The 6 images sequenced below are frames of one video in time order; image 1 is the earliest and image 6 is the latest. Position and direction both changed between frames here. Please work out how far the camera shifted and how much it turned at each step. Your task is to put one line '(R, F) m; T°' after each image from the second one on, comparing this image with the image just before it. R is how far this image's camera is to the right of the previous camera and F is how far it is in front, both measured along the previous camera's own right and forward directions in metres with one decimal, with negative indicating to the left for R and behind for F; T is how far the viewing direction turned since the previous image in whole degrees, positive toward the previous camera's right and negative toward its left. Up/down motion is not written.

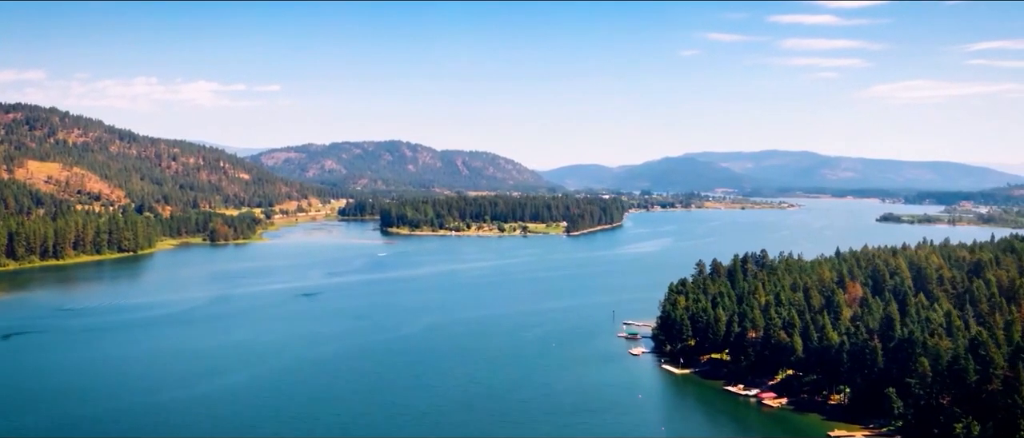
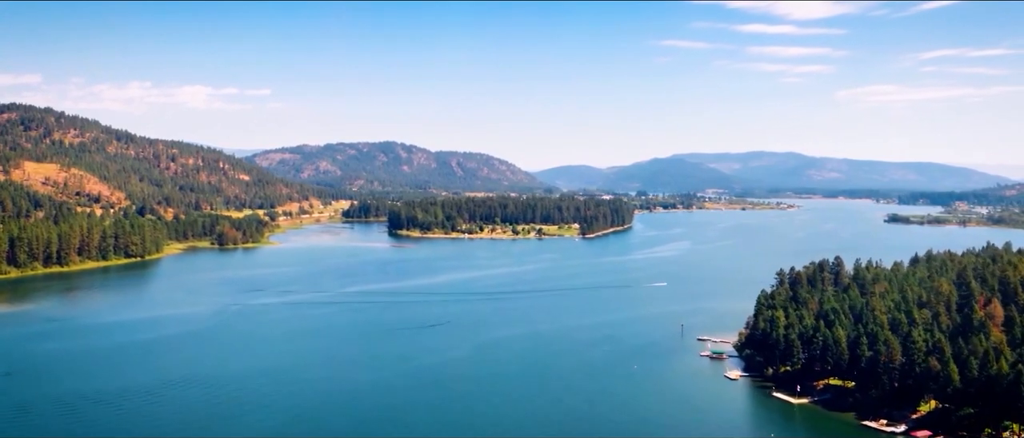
(-1.3, +1.8) m; 0°
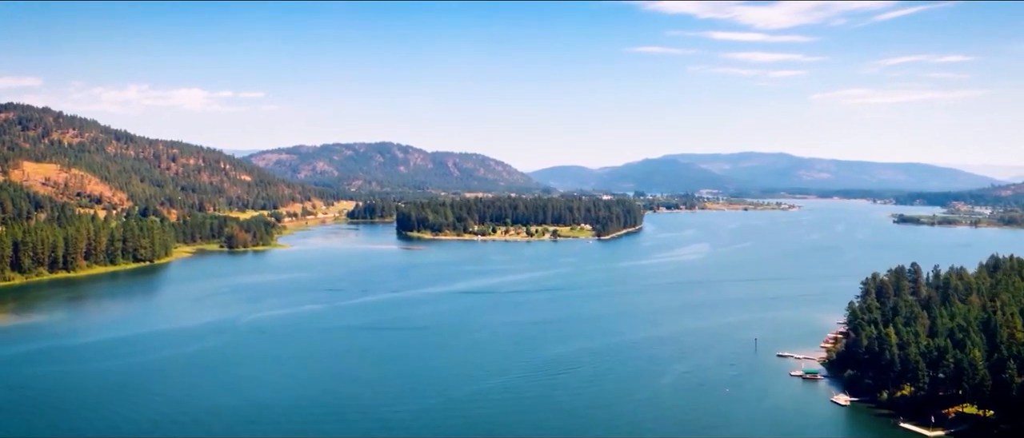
(-1.2, +1.5) m; 0°
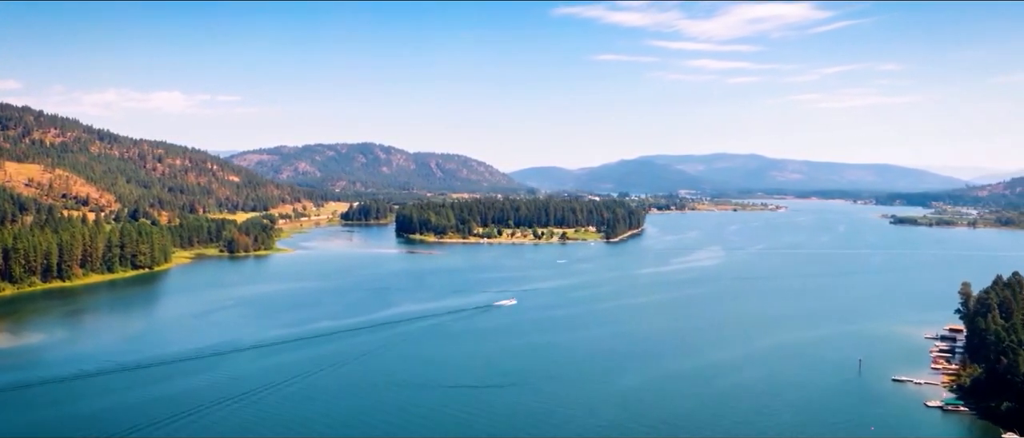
(-1.5, +2.0) m; +1°
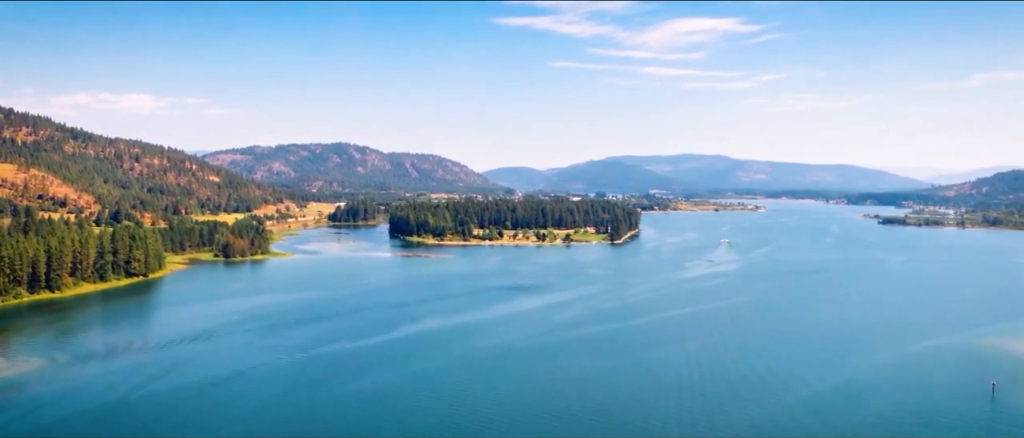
(-1.6, +2.0) m; +2°
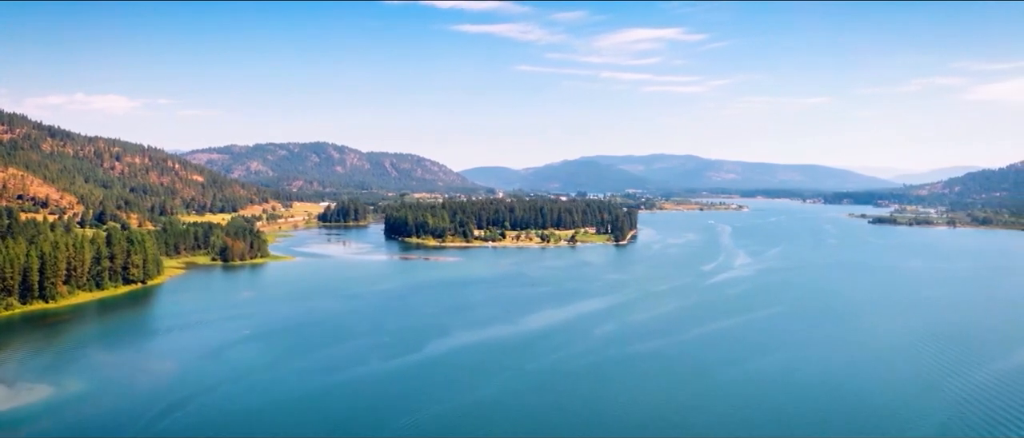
(-1.4, +1.7) m; +1°
